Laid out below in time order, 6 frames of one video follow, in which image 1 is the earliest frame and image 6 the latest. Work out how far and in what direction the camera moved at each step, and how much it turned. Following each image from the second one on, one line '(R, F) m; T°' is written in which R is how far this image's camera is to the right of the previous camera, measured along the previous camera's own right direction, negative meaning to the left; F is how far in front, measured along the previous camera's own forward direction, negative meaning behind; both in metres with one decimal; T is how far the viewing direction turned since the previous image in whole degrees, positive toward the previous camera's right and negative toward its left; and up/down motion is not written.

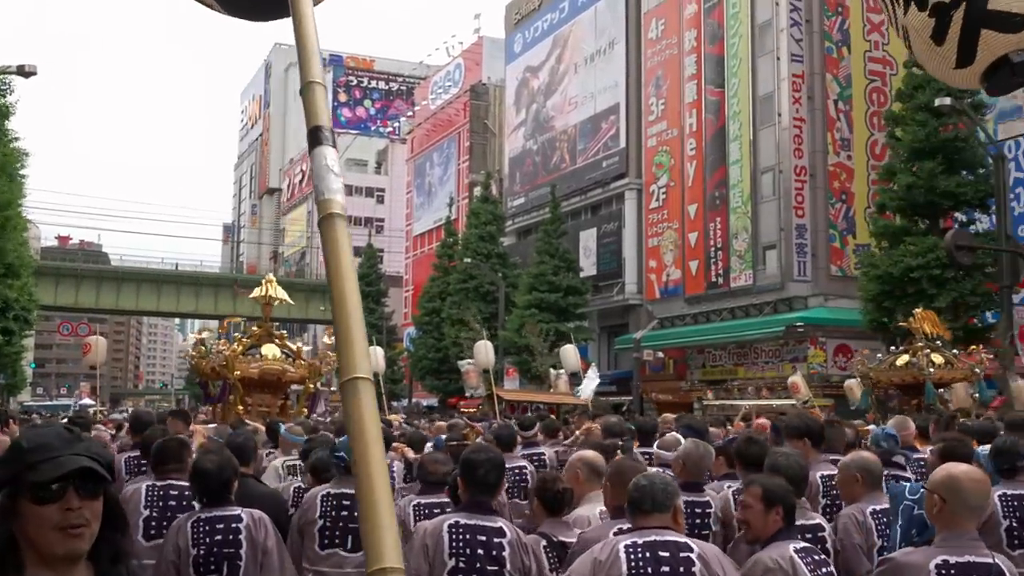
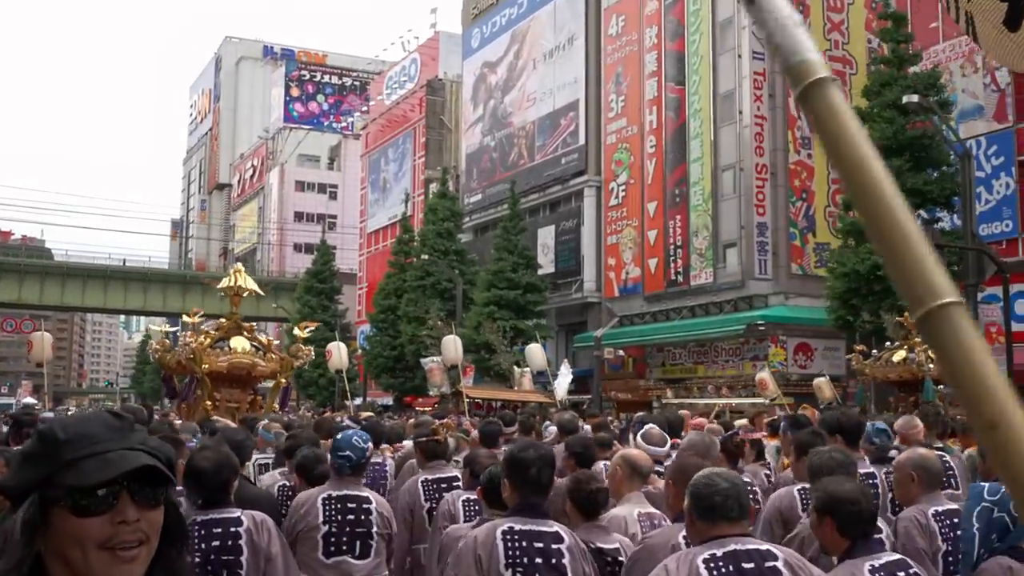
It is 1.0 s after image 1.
(-0.2, +0.5) m; +3°
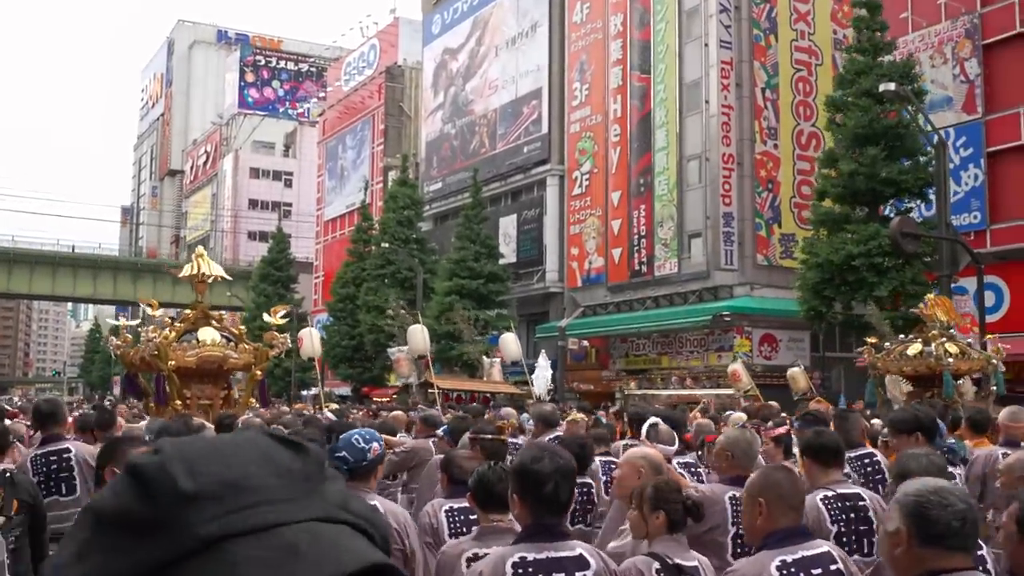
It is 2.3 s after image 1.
(-0.3, +0.6) m; +3°
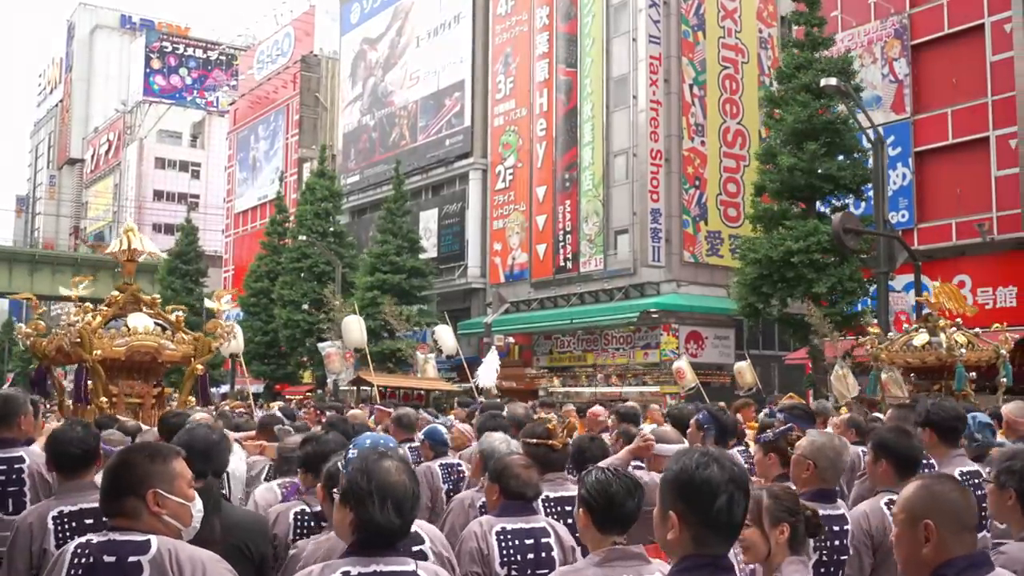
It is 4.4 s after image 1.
(-0.4, +0.8) m; +5°
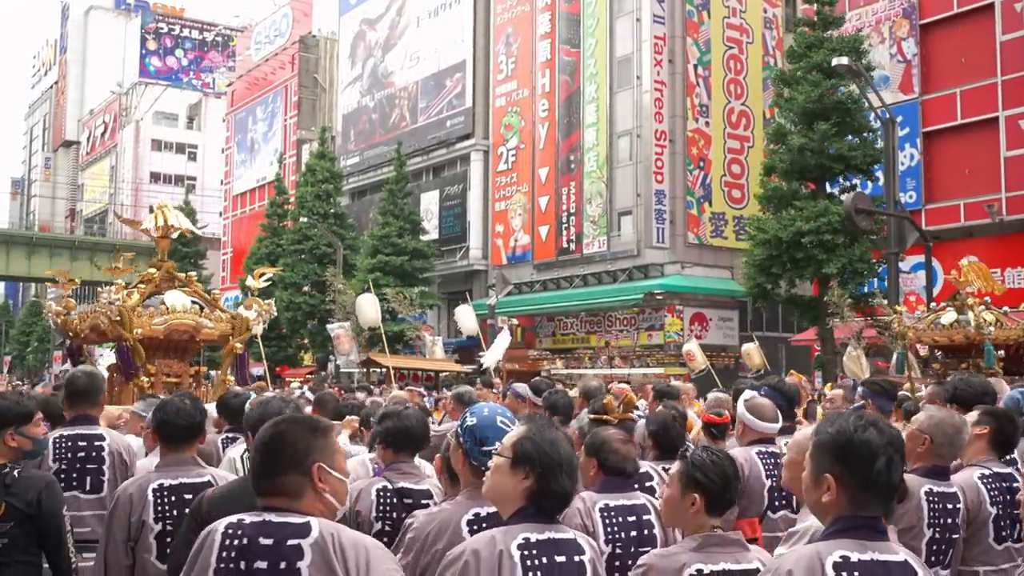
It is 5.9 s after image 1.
(-0.2, +0.1) m; 0°
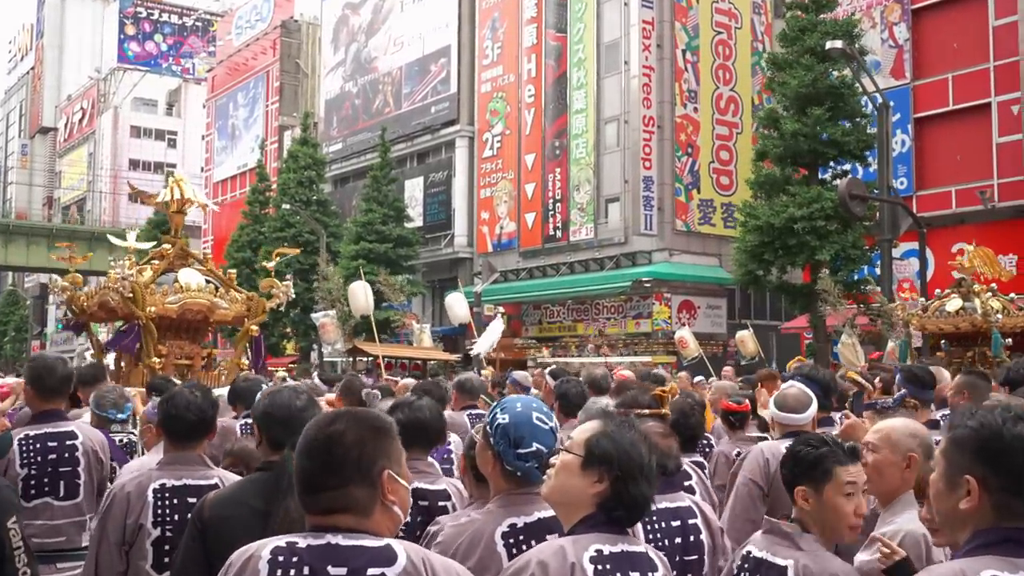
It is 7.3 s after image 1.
(-0.1, +0.3) m; +1°
